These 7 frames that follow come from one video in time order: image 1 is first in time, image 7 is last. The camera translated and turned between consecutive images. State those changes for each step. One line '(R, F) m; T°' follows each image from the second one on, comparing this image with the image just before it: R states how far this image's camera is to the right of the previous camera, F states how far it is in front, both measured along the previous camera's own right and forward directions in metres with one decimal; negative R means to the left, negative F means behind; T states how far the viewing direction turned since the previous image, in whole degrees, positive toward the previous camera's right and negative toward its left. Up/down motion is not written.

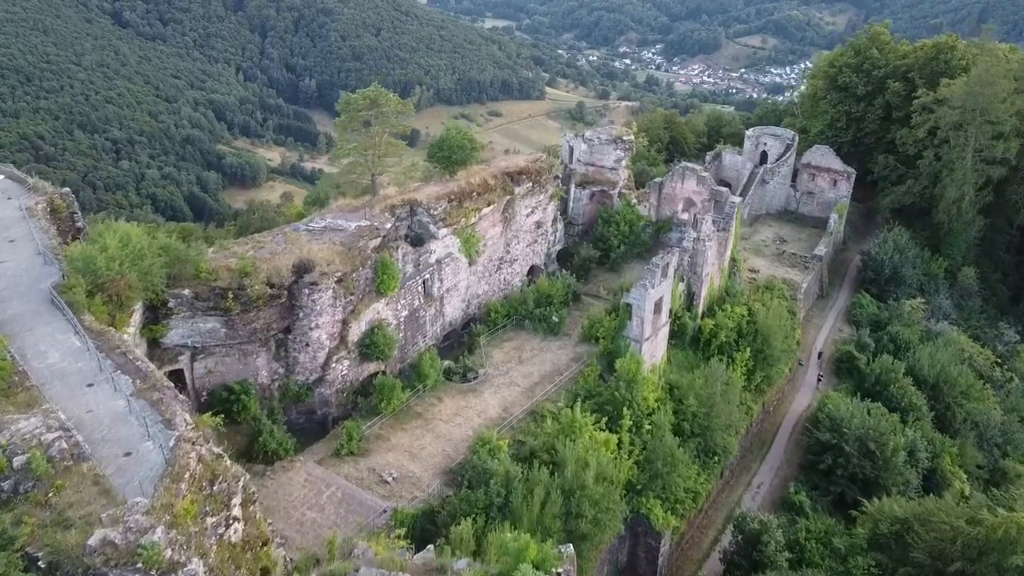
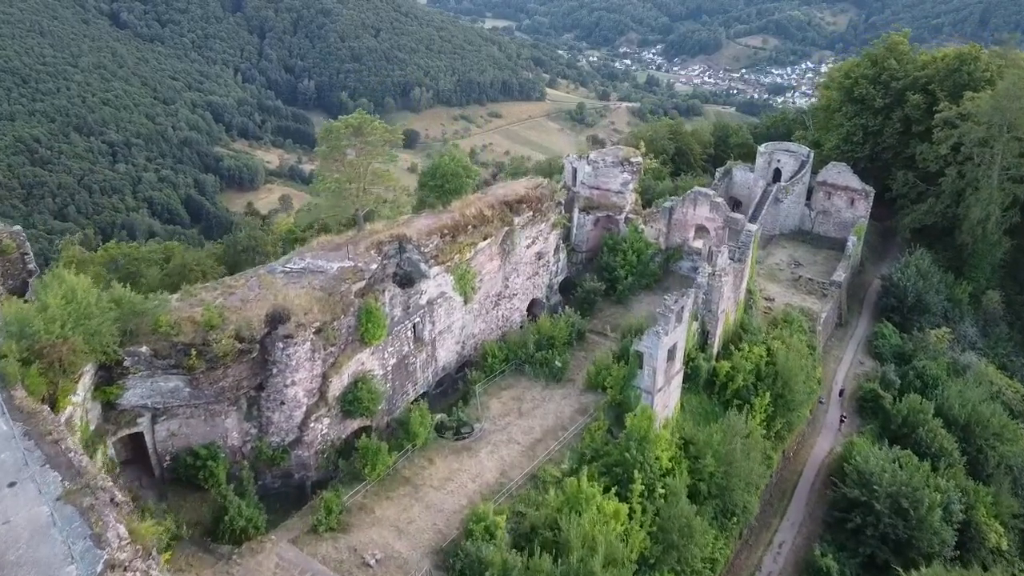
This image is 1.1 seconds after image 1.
(0.0, +1.5) m; 0°
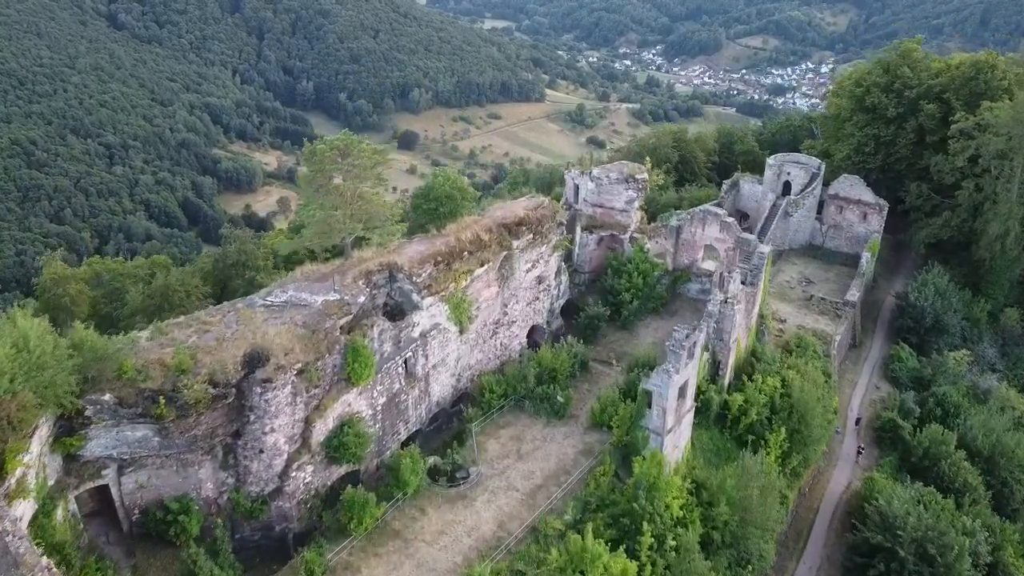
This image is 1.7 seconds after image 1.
(0.0, +1.0) m; 0°
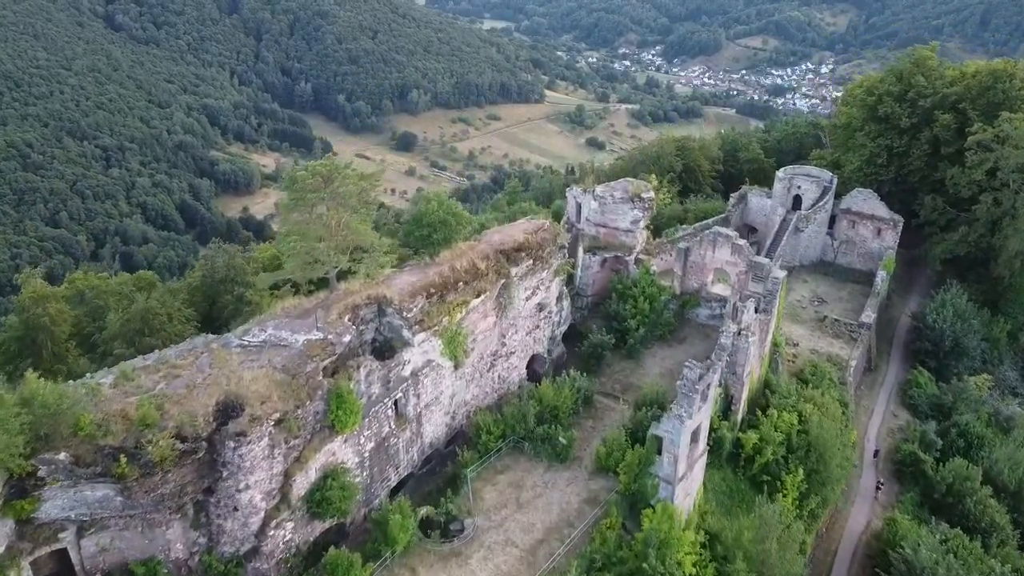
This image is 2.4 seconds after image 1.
(0.0, +1.0) m; 0°
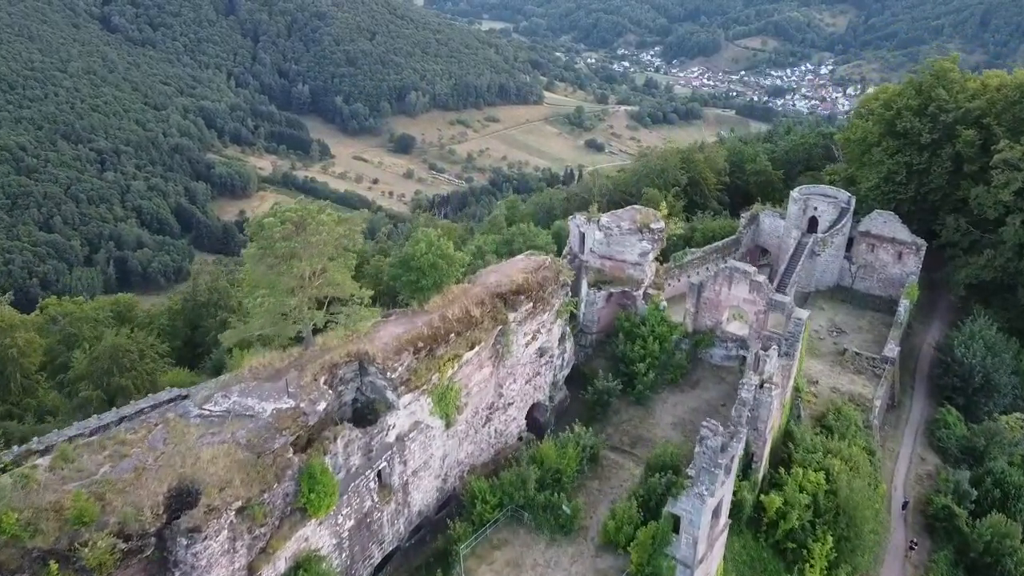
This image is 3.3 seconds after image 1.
(0.0, +1.4) m; 0°
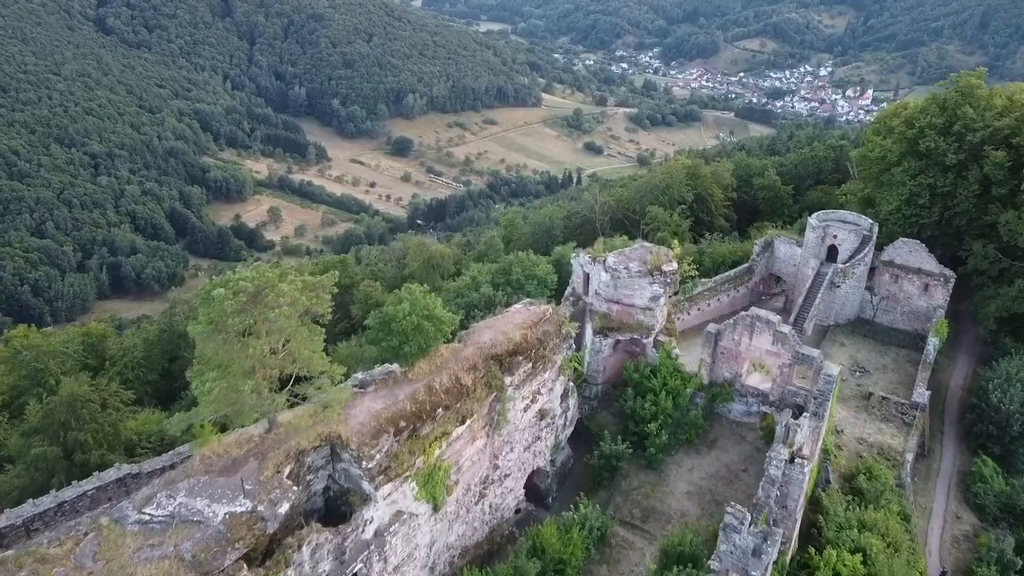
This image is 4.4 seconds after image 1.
(0.0, +1.6) m; 0°
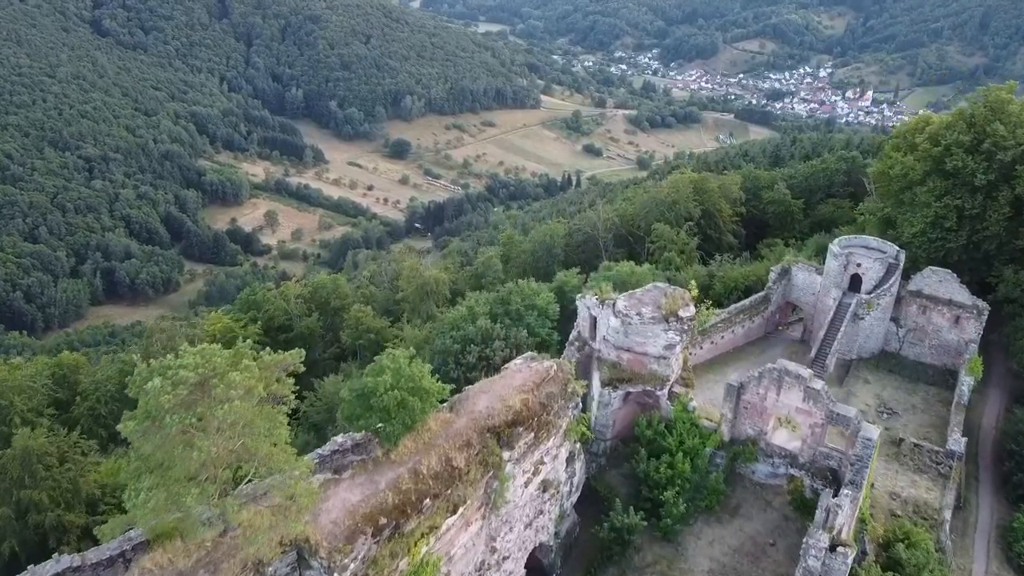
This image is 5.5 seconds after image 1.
(0.0, +1.5) m; 0°
